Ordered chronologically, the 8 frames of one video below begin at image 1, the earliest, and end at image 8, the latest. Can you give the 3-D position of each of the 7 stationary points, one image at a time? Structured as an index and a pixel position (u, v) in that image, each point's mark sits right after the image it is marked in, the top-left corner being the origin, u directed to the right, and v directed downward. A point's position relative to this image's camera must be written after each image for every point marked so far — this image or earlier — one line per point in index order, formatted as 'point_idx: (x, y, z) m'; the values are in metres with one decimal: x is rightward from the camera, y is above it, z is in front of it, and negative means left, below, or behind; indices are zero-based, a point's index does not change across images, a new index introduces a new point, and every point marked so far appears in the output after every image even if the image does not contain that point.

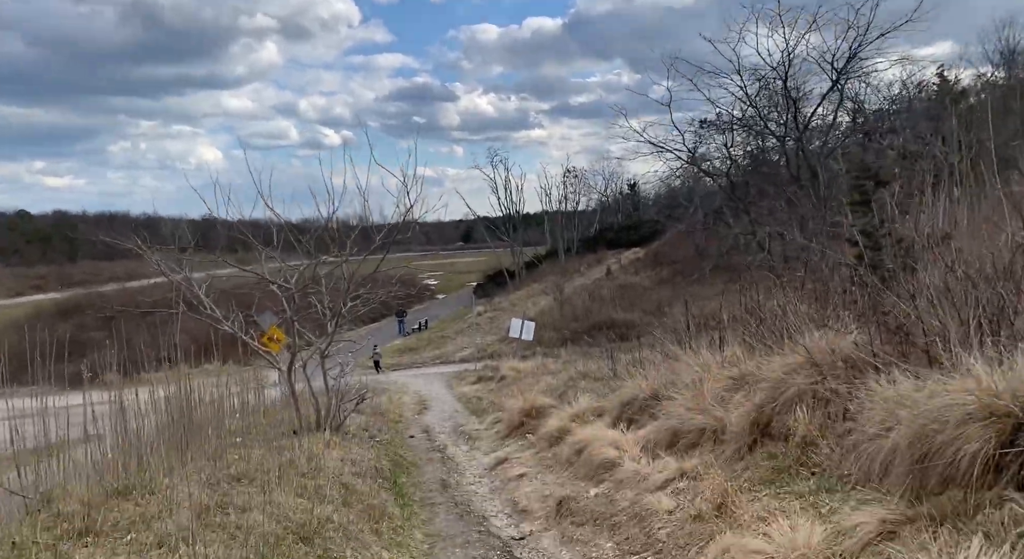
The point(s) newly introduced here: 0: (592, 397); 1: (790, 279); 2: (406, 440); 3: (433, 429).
0: (+1.1, -1.7, +12.8) m
1: (+3.2, 0.0, +10.4) m
2: (-1.8, -2.7, +15.3) m
3: (-1.6, -3.0, +18.4) m
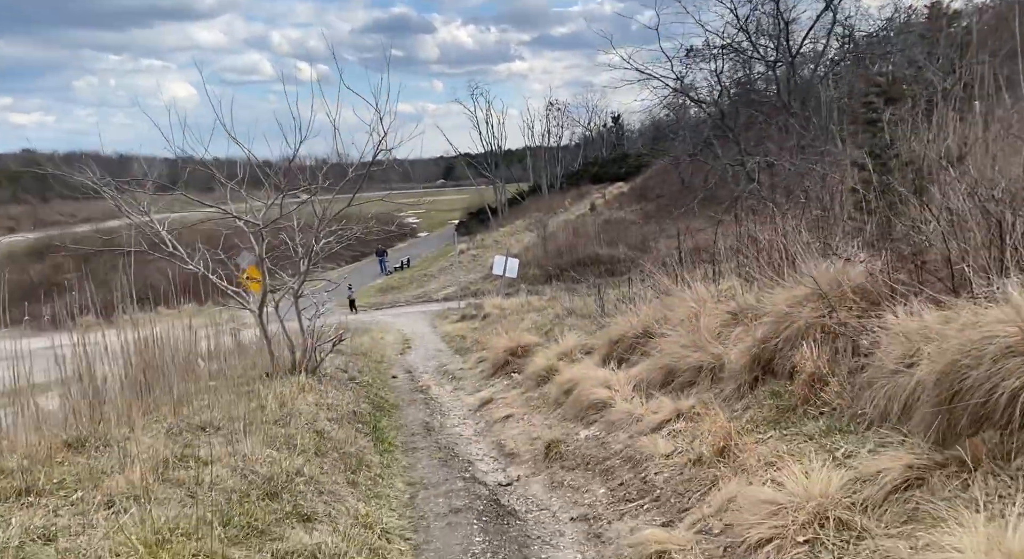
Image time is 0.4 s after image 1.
0: (+0.9, -0.7, +12.3) m
1: (+3.0, +0.8, +9.9) m
2: (-2.0, -1.7, +14.8) m
3: (-1.9, -1.8, +18.0) m
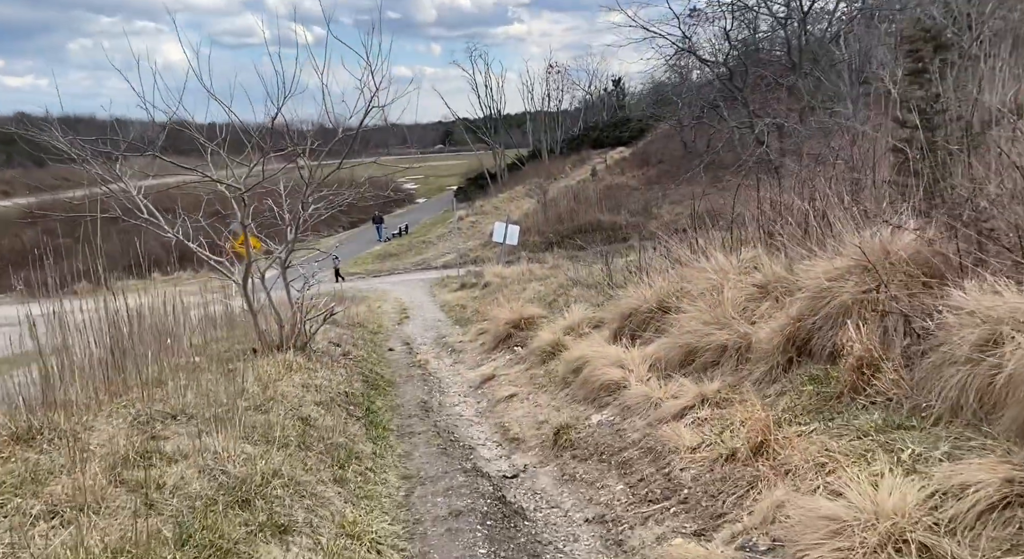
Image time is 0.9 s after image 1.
0: (+1.0, -0.3, +11.6) m
1: (+3.0, +1.1, +9.1) m
2: (-2.0, -1.2, +14.2) m
3: (-1.9, -1.2, +17.3) m
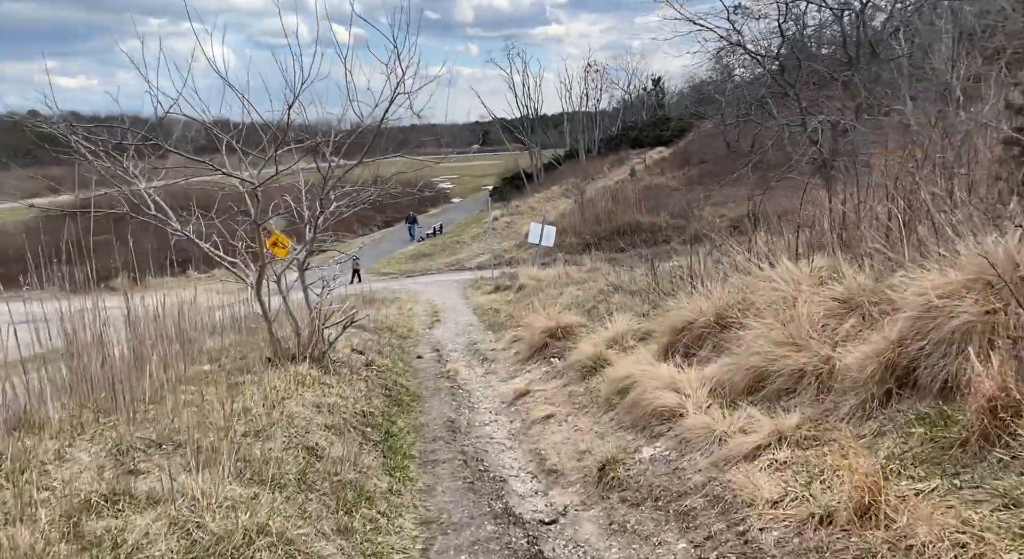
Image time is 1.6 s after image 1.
0: (+1.4, -0.4, +10.6) m
1: (+3.4, +1.0, +8.0) m
2: (-1.5, -1.2, +13.3) m
3: (-1.2, -1.2, +16.4) m
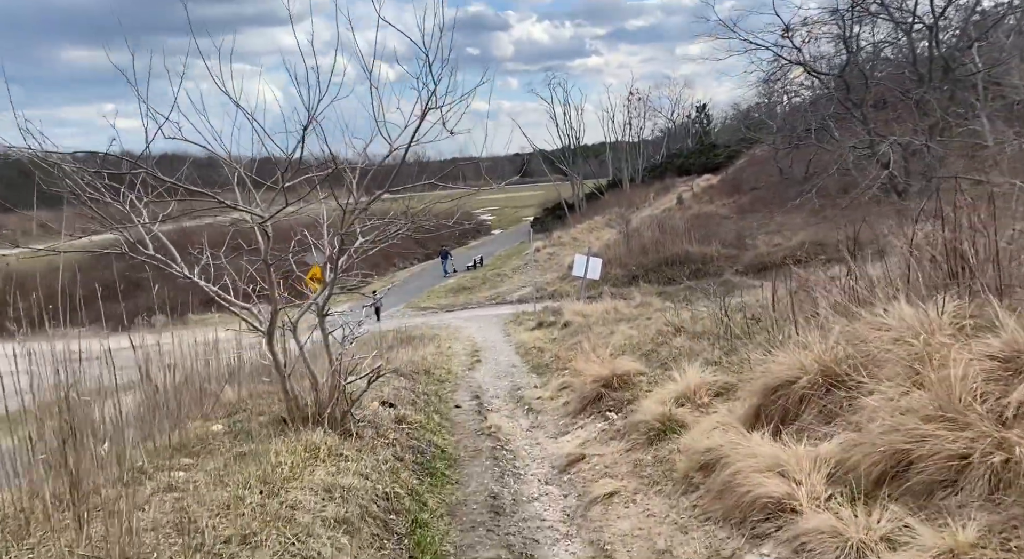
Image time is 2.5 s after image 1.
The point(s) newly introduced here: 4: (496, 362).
0: (+1.9, -0.9, +9.1) m
1: (+3.8, +0.7, +6.5) m
2: (-0.8, -1.8, +11.9) m
3: (-0.4, -1.8, +15.0) m
4: (-0.4, -1.7, +18.6) m
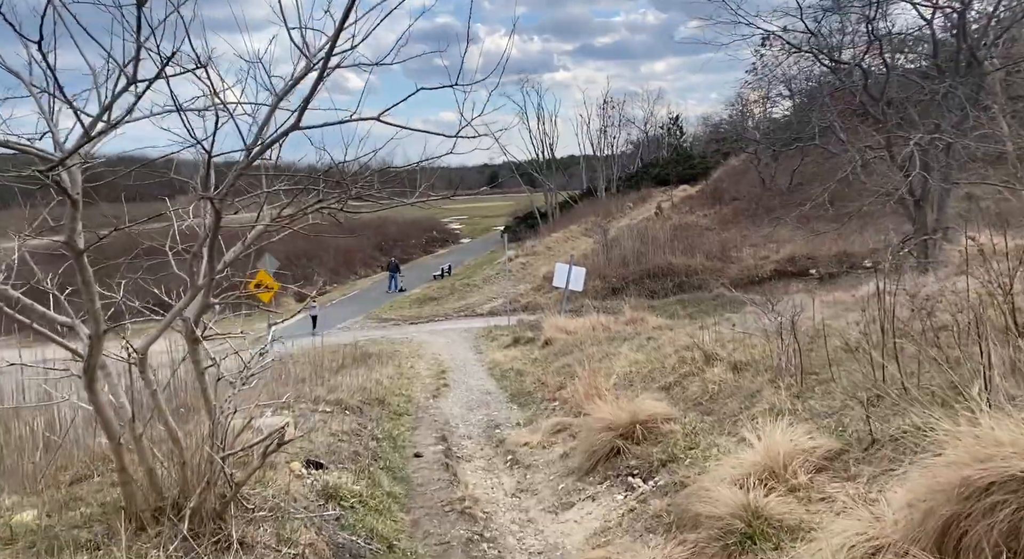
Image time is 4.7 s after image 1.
0: (+1.8, -0.9, +6.1) m
1: (+3.8, +0.6, +3.6) m
2: (-1.0, -1.8, +8.8) m
3: (-0.8, -2.0, +11.9) m
4: (-0.8, -1.9, +15.6) m
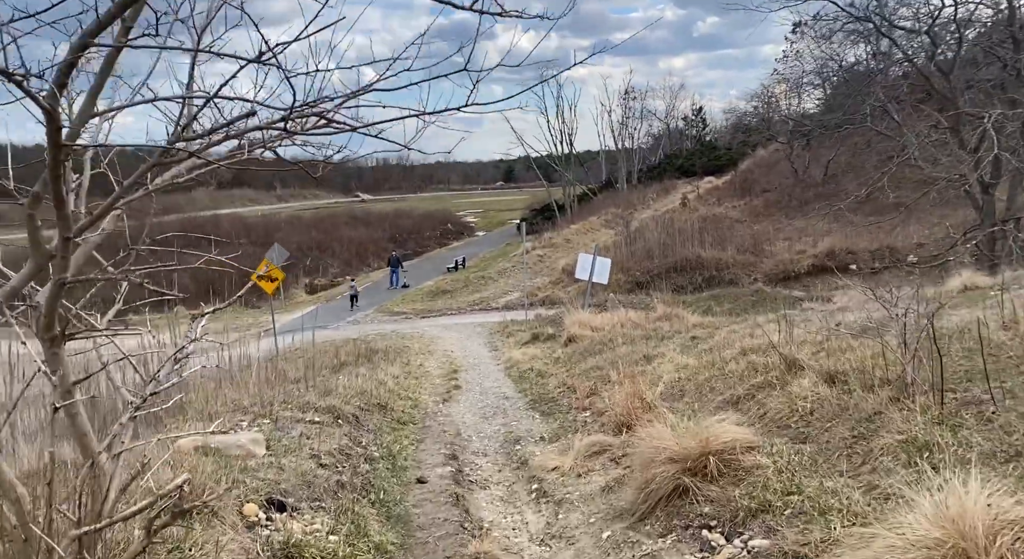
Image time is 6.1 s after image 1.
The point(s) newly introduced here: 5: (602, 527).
0: (+2.0, -0.8, +4.2) m
1: (+3.9, +0.7, +1.6) m
2: (-0.8, -1.7, +6.9) m
3: (-0.5, -1.8, +10.1) m
4: (-0.5, -1.7, +13.7) m
5: (+0.6, -1.6, +5.8) m
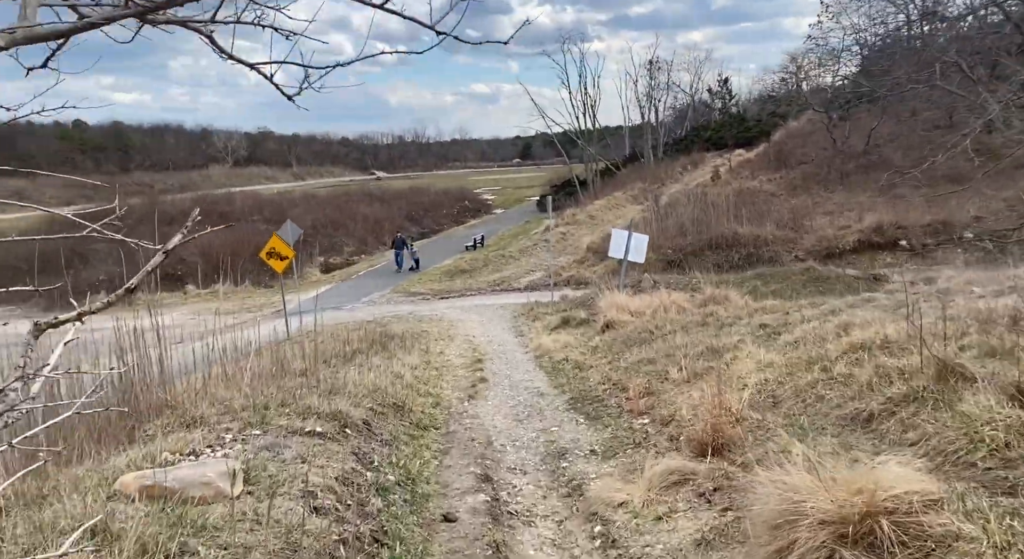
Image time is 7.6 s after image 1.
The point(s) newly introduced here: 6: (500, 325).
0: (+2.3, -0.8, +2.3) m
1: (+4.2, +0.7, -0.3) m
2: (-0.5, -1.6, +5.1) m
3: (-0.1, -1.6, +8.2) m
4: (0.0, -1.4, +11.9) m
5: (+0.9, -1.5, +3.9) m
6: (-0.1, -0.9, +17.6) m
